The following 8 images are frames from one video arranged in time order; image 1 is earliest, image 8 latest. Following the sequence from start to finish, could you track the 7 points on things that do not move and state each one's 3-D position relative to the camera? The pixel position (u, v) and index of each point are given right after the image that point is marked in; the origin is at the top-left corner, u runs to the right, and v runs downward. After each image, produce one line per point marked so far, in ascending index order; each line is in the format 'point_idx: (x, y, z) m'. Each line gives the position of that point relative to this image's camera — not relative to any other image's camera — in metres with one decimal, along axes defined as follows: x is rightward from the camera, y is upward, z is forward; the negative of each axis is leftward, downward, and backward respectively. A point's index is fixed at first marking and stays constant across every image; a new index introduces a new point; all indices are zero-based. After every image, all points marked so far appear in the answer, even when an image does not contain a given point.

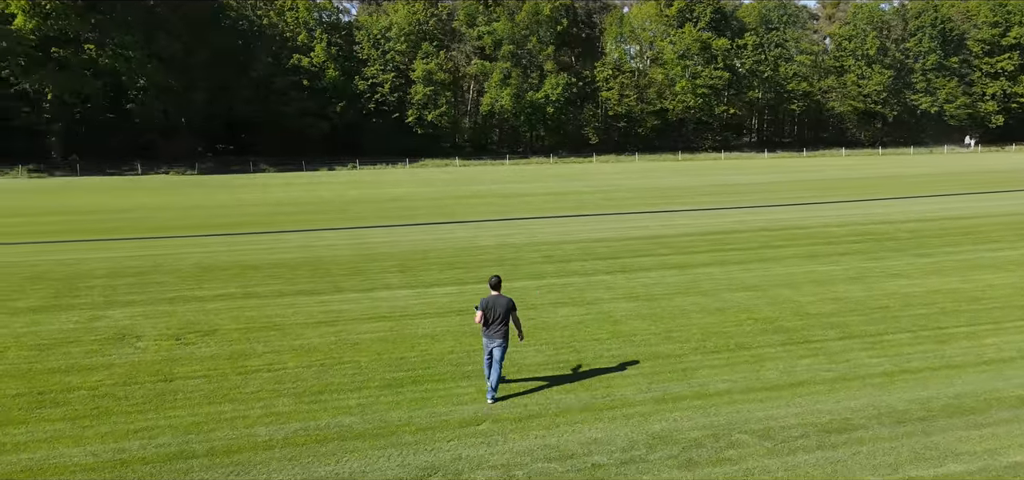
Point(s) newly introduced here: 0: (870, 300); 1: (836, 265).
0: (+6.3, -1.0, +12.9) m
1: (+6.9, -0.5, +15.8) m
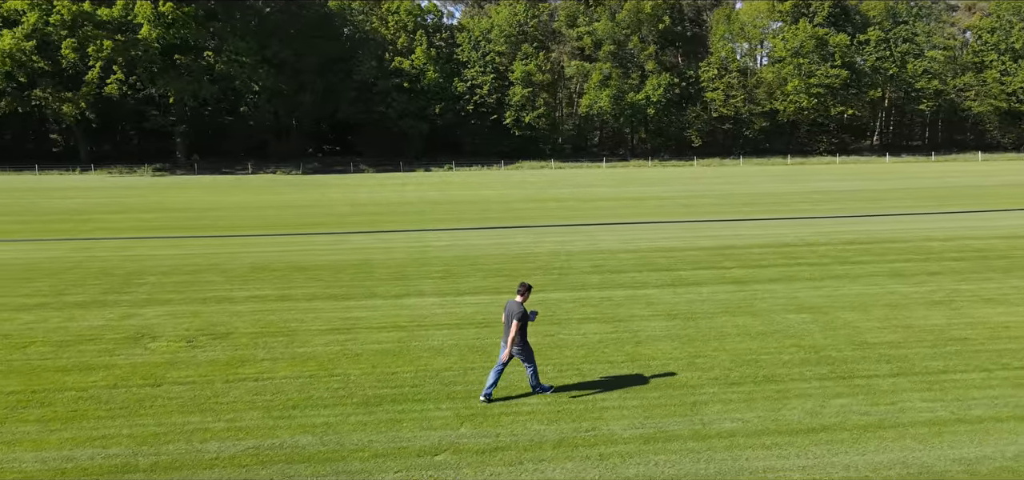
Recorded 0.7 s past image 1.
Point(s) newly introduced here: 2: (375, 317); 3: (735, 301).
0: (+6.6, -1.4, +11.2) m
1: (+7.7, -0.9, +13.9) m
2: (-2.3, -1.3, +12.3) m
3: (+4.0, -1.1, +13.1) m
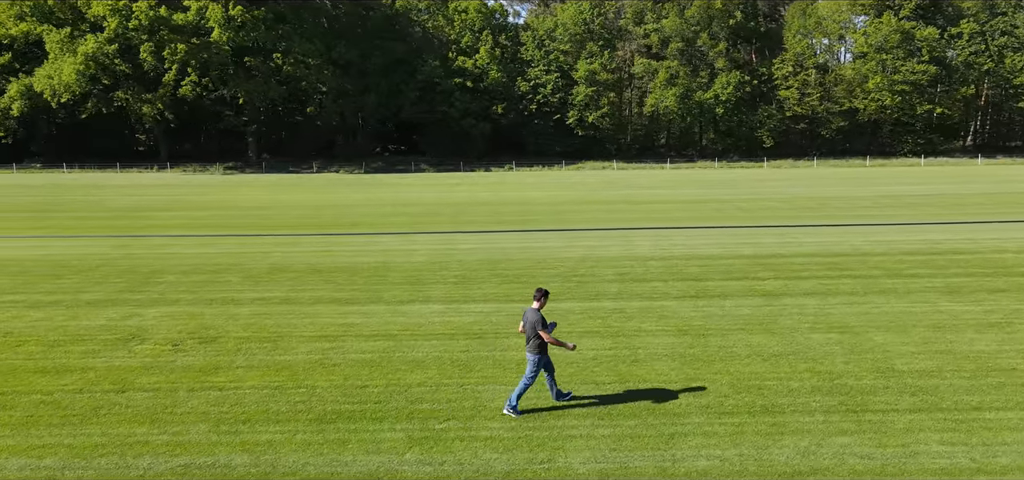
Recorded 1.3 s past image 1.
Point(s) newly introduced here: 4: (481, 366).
0: (+6.4, -1.6, +9.8) m
1: (+7.8, -1.1, +12.5) m
2: (-2.3, -1.4, +11.9) m
3: (+4.0, -1.3, +12.0) m
4: (-0.4, -1.7, +9.8) m
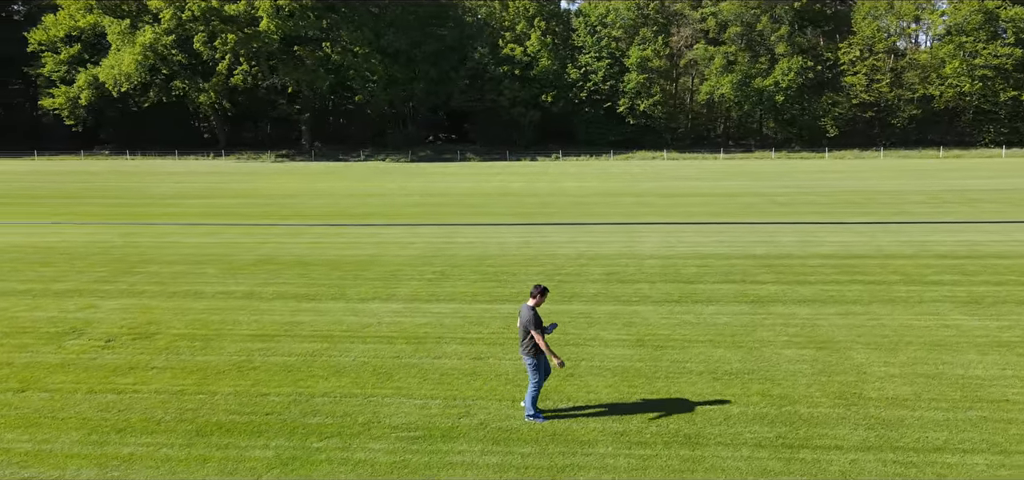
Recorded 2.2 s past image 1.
0: (+5.5, -1.6, +8.4) m
1: (+7.1, -1.2, +10.9) m
2: (-3.0, -1.3, +11.3) m
3: (+3.3, -1.3, +10.9) m
4: (-1.4, -1.7, +9.1) m
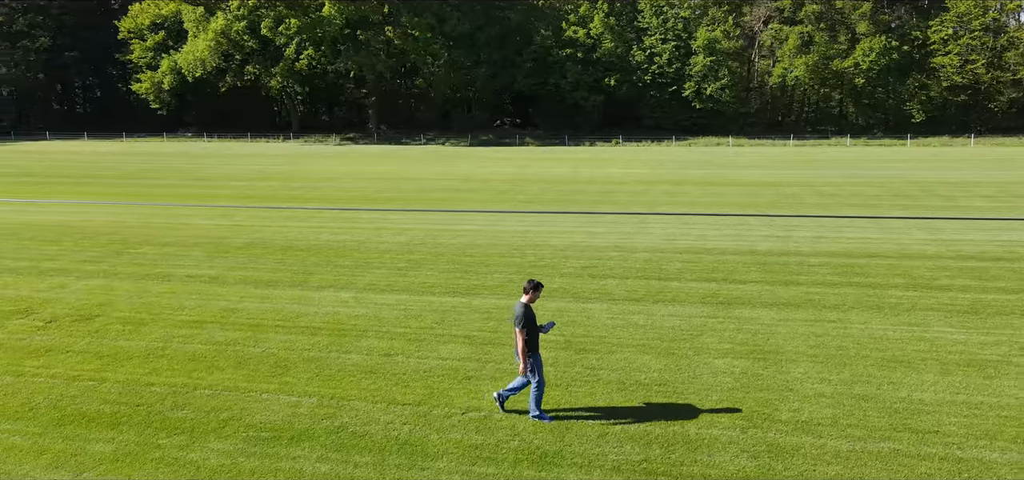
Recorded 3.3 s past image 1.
0: (+4.1, -1.7, +7.3) m
1: (+6.1, -1.2, +9.6) m
2: (-3.9, -1.1, +11.2) m
3: (+2.3, -1.2, +10.0) m
4: (-2.6, -1.5, +8.8) m
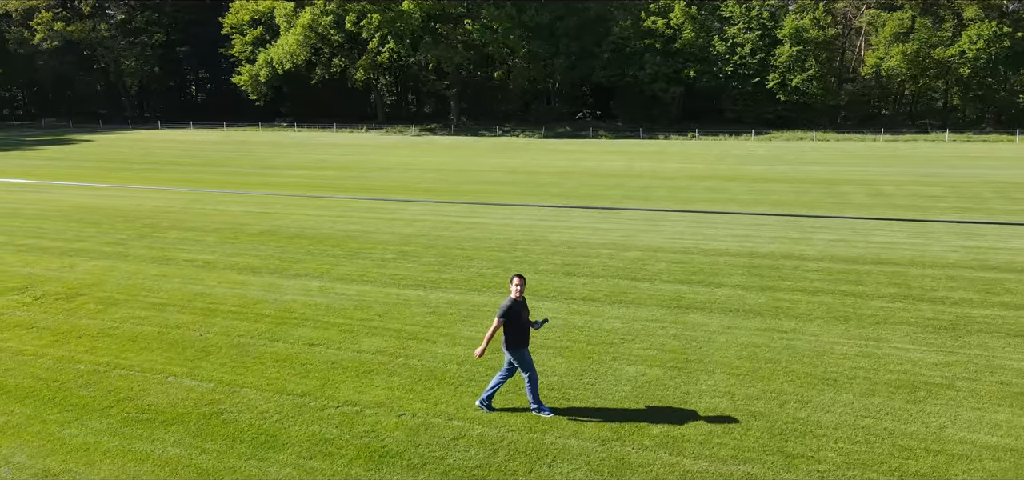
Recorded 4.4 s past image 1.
0: (+2.8, -1.8, +6.7) m
1: (+5.0, -1.3, +8.7) m
2: (-4.6, -0.9, +11.7) m
3: (+1.3, -1.2, +9.6) m
4: (-3.6, -1.4, +9.1) m
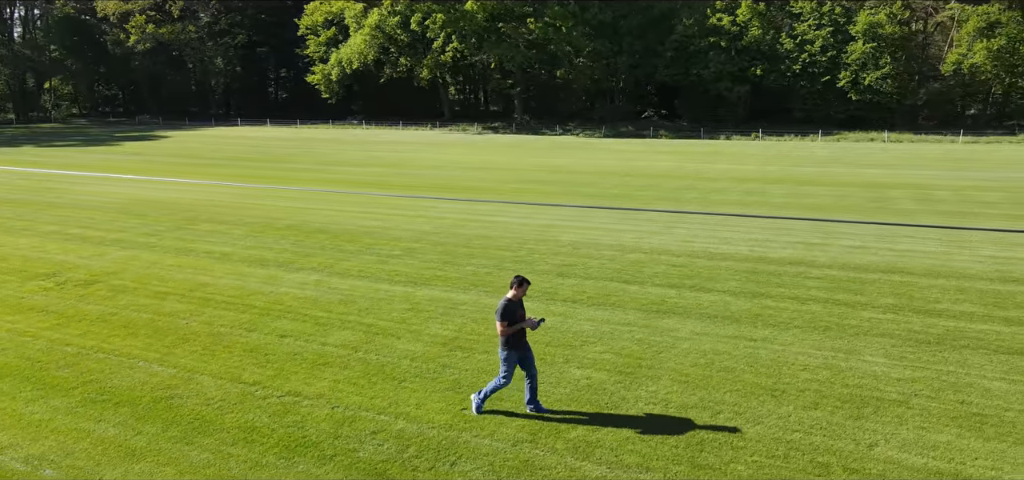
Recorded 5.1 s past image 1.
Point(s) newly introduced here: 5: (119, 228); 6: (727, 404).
0: (+2.0, -1.8, +6.5) m
1: (+4.5, -1.4, +8.3) m
2: (-4.8, -0.8, +12.2) m
3: (+0.9, -1.3, +9.6) m
4: (-4.1, -1.3, +9.6) m
5: (-9.4, +0.3, +17.6) m
6: (+2.2, -1.6, +7.4) m
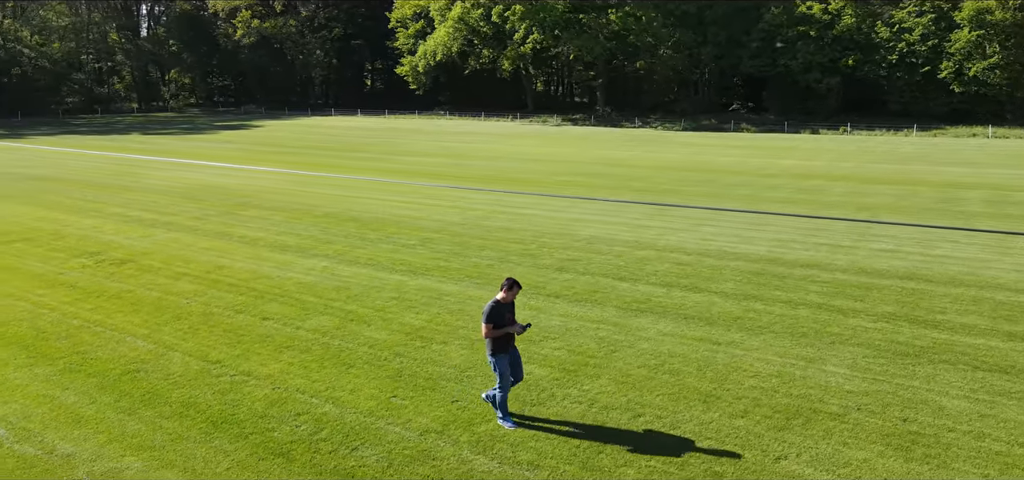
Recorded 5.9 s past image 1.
0: (+1.1, -1.8, +6.4) m
1: (+3.8, -1.5, +7.8) m
2: (-4.9, -0.5, +12.9) m
3: (+0.4, -1.2, +9.6) m
4: (-4.5, -1.1, +10.2) m
5: (-8.7, +0.7, +18.9) m
6: (+1.4, -1.6, +7.3) m
